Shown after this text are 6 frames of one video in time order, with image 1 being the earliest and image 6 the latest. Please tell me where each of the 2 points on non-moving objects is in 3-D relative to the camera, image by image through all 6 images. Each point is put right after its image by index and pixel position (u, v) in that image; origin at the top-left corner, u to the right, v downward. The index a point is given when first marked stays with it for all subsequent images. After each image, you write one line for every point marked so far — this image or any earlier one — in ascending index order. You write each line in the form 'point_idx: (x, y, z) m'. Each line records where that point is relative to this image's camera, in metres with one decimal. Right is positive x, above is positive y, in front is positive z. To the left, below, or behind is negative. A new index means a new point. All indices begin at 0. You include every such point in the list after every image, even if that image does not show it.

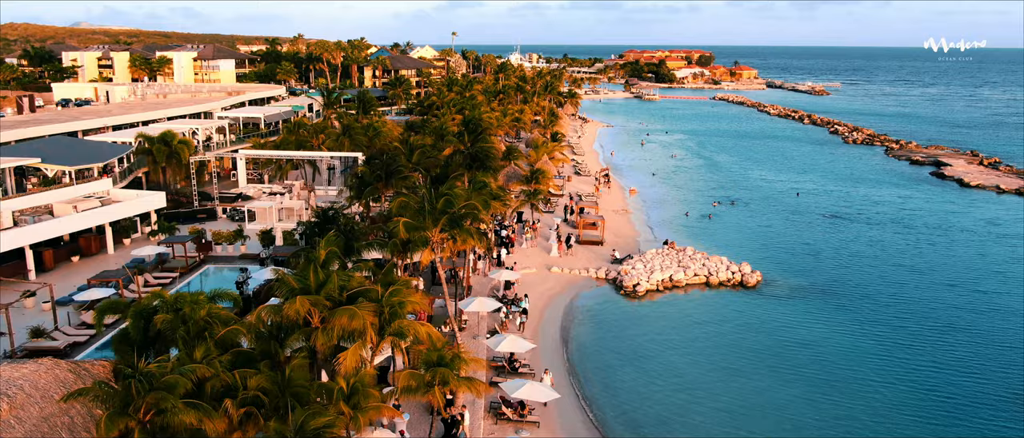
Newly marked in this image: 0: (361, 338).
0: (-3.4, -2.6, +17.9) m
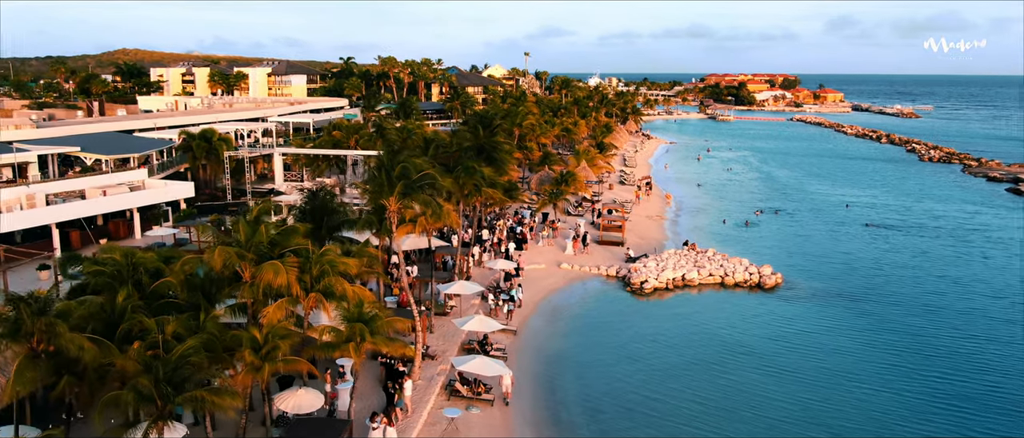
0: (-5.0, -1.6, +17.8) m
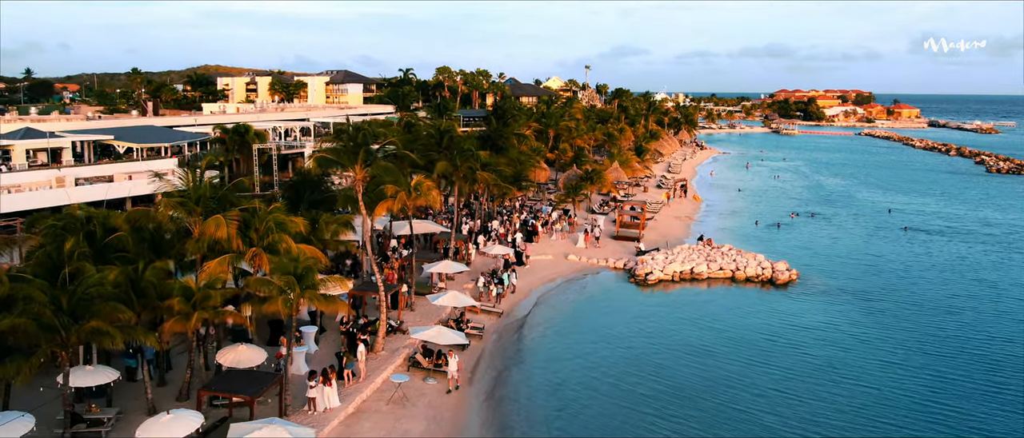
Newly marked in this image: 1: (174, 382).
0: (-6.3, -0.6, +17.9) m
1: (-7.8, -3.7, +18.6) m
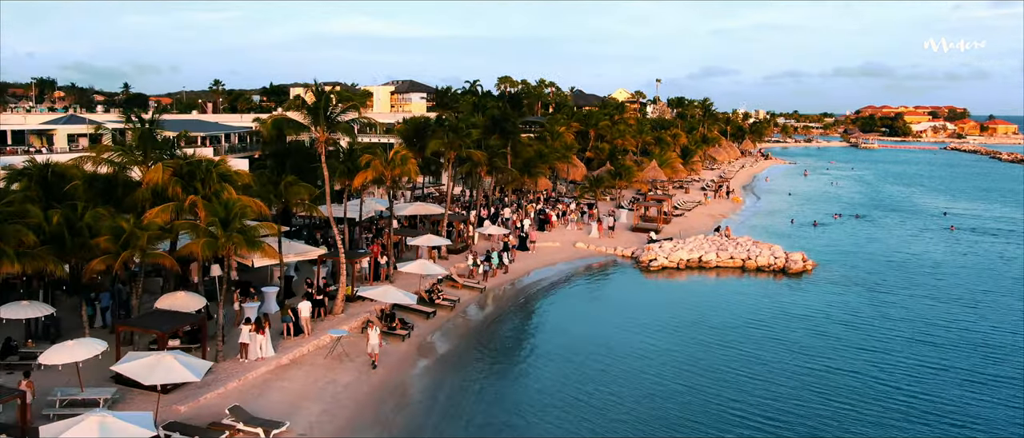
0: (-7.7, +0.6, +18.2) m
1: (-9.2, -2.6, +19.0) m
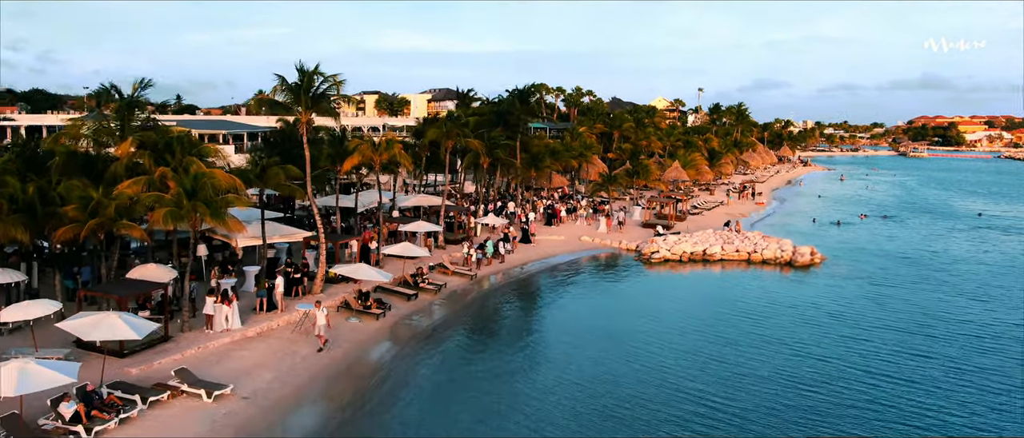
0: (-8.4, +1.2, +18.6) m
1: (-9.9, -1.9, +19.4) m
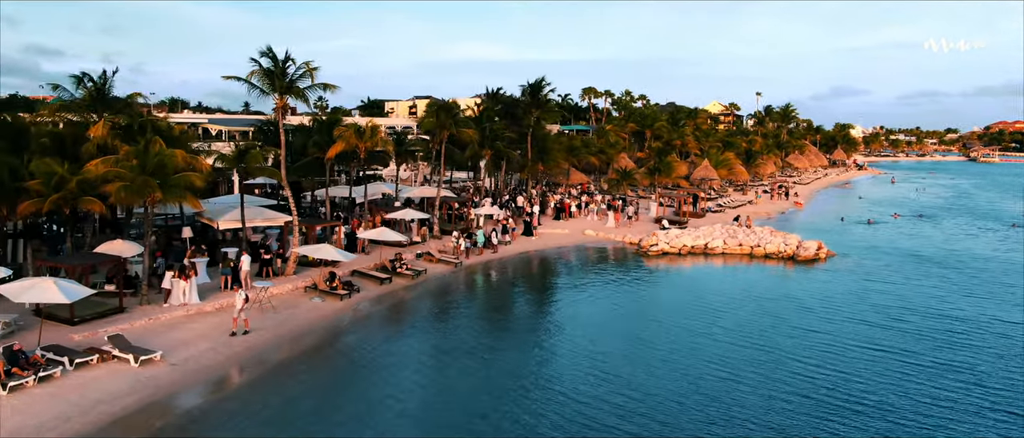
0: (-9.5, +1.7, +19.2) m
1: (-10.9, -1.4, +20.2) m
